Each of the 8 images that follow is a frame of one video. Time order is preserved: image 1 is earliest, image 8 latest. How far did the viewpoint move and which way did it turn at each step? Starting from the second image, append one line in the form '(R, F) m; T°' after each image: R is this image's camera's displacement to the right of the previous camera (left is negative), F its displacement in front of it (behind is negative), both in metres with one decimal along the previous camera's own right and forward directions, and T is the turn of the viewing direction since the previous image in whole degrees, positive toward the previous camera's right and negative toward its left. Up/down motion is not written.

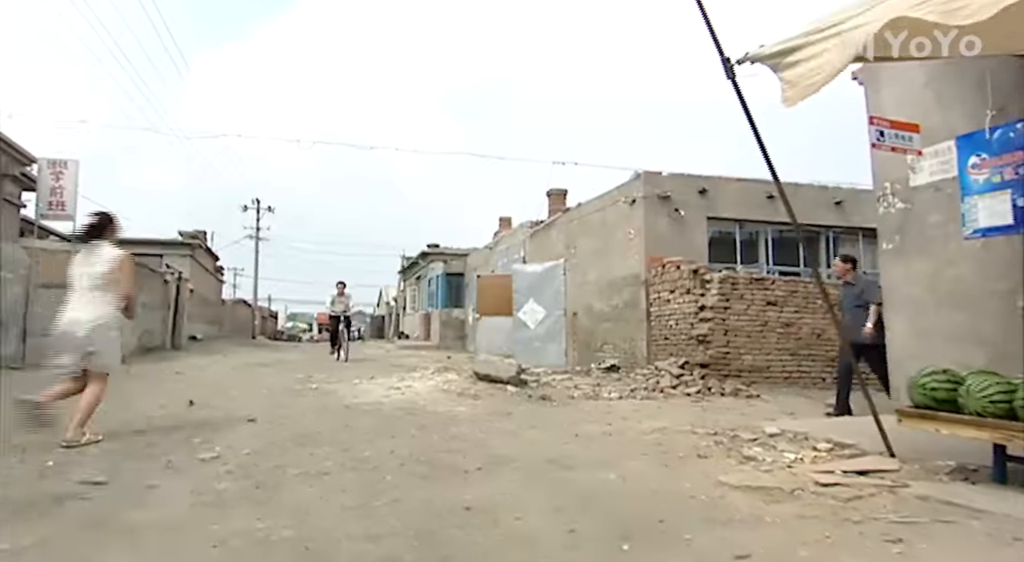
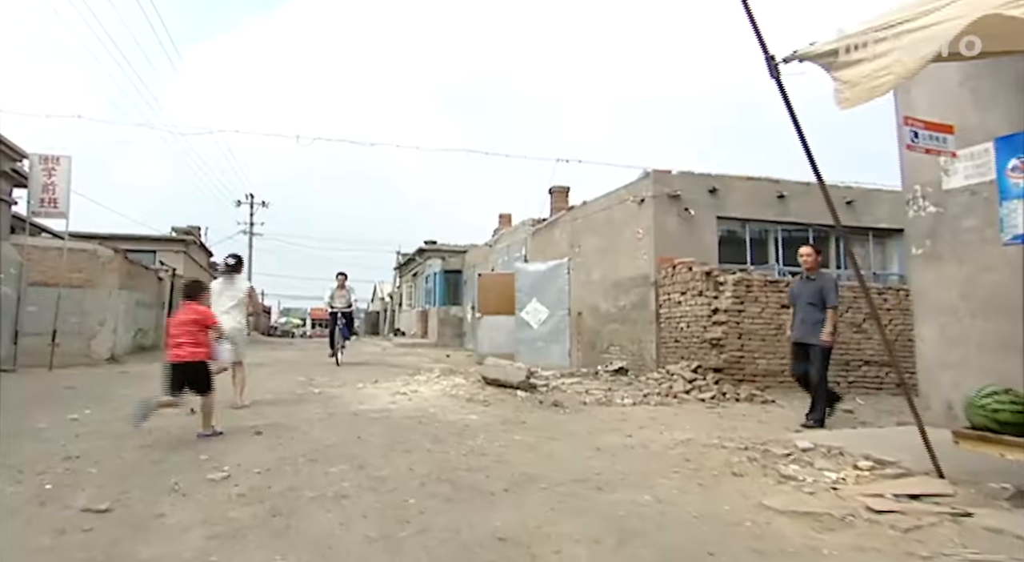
(-0.2, +0.2) m; +1°
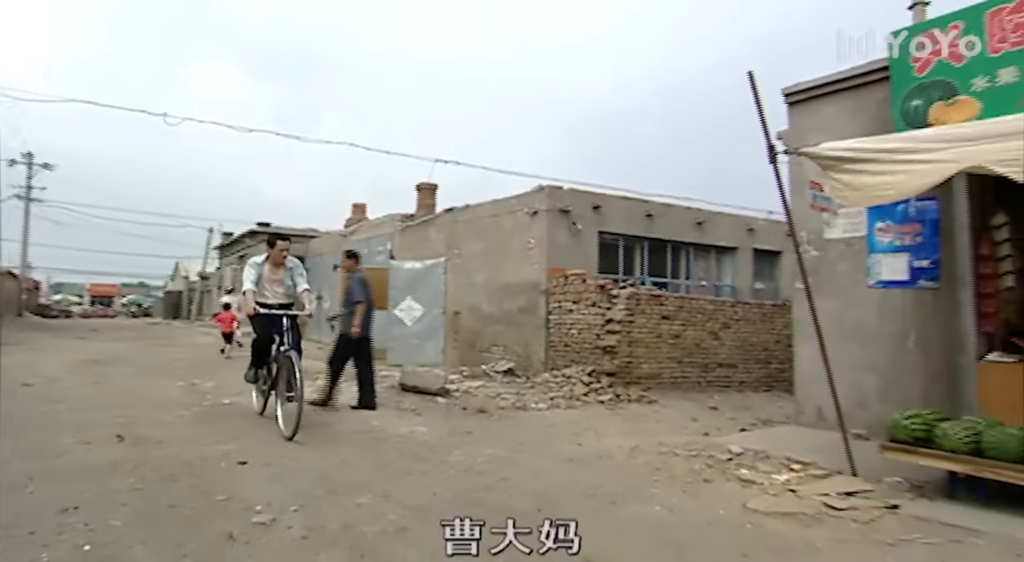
(-1.5, 0.0) m; +18°
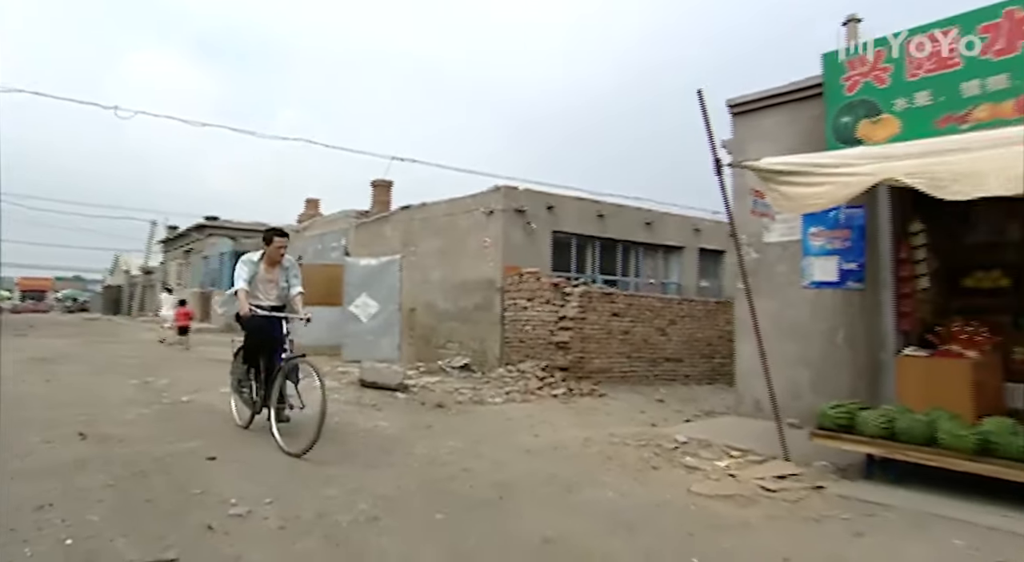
(-0.1, -0.2) m; +5°
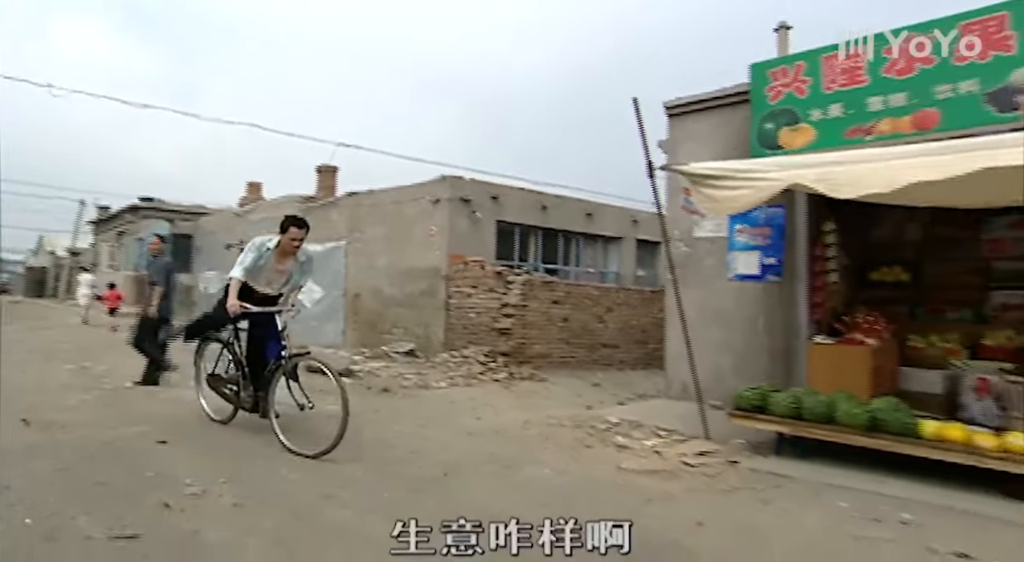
(0.0, -0.3) m; +5°
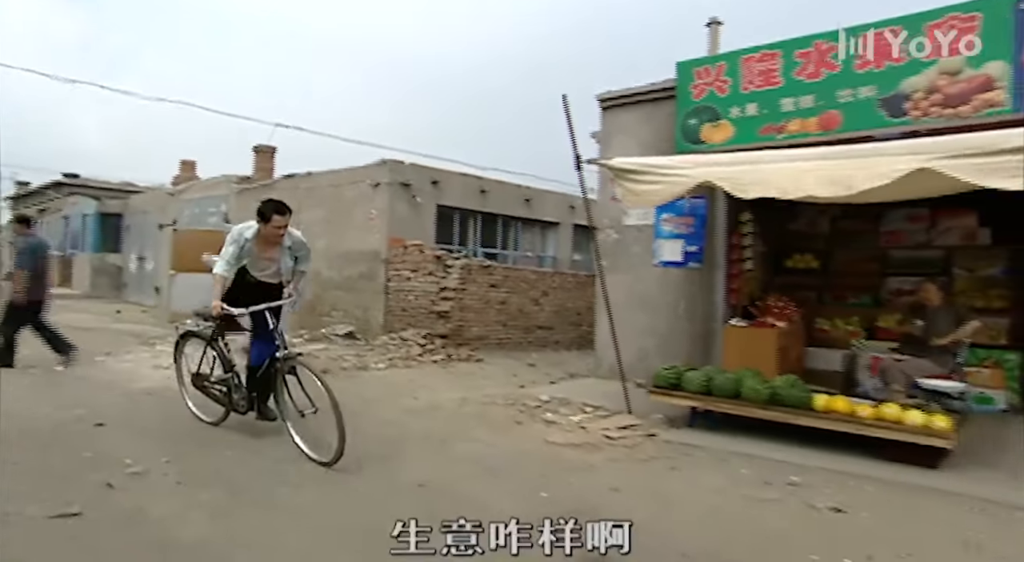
(+0.1, -0.3) m; +5°
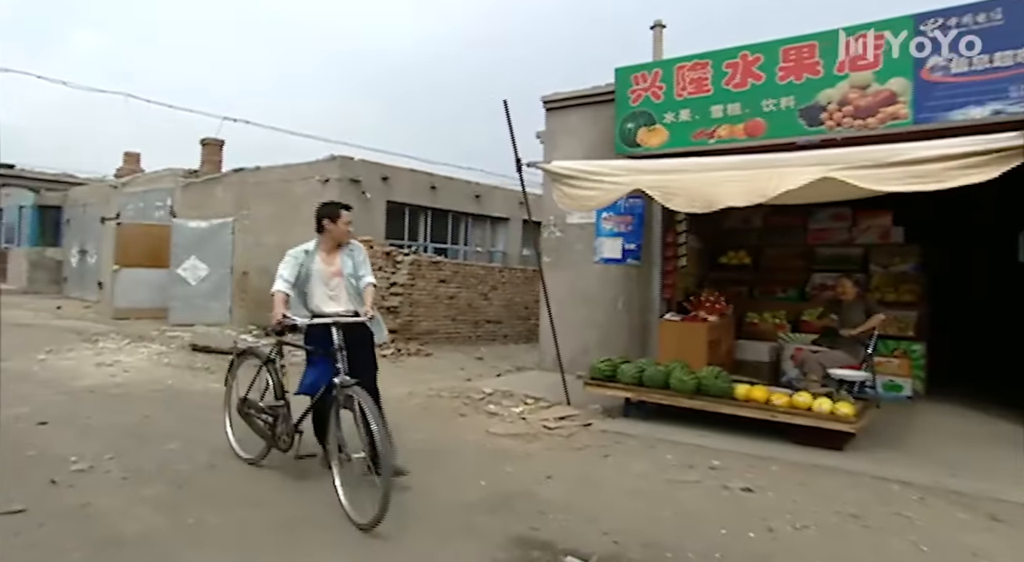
(+0.2, -0.3) m; +4°
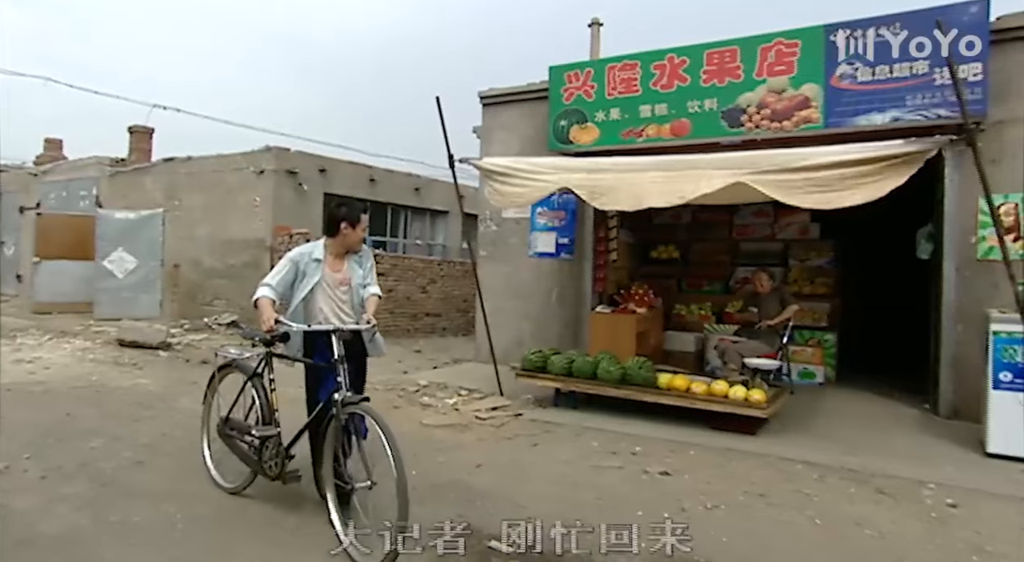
(+0.2, -0.1) m; +5°
